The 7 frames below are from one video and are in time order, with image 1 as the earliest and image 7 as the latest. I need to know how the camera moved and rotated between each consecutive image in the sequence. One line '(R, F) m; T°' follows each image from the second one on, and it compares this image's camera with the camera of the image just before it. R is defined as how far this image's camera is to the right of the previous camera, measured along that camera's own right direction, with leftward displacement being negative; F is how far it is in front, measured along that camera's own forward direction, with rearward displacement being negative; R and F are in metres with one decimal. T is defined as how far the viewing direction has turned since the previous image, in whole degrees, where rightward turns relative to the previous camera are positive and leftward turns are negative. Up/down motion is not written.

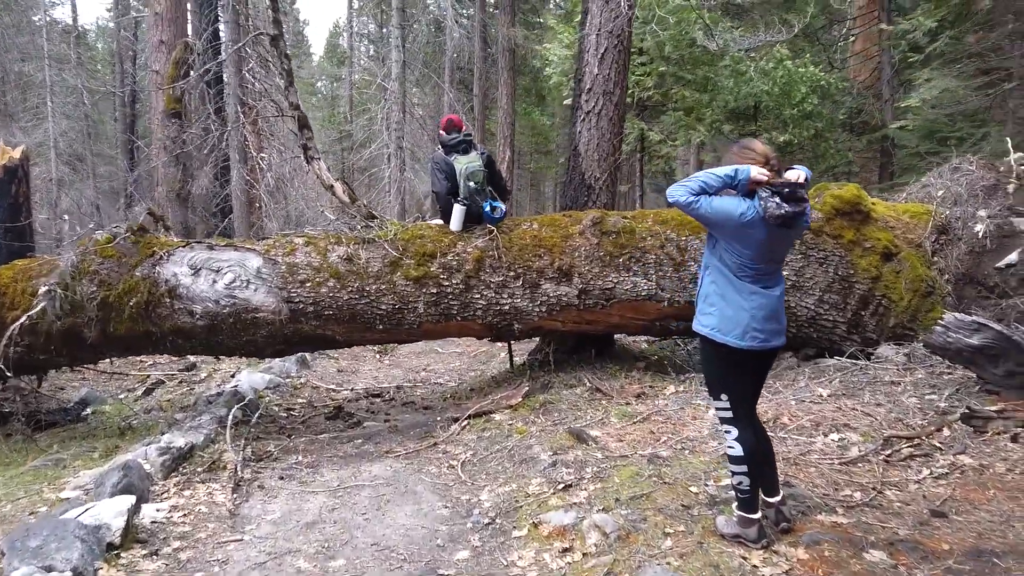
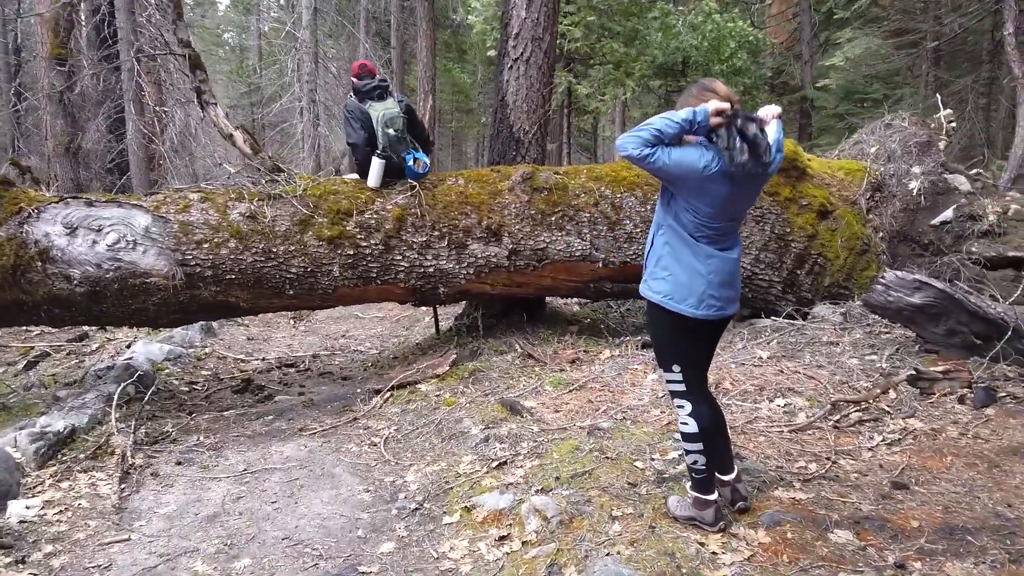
(0.0, +0.4) m; +6°
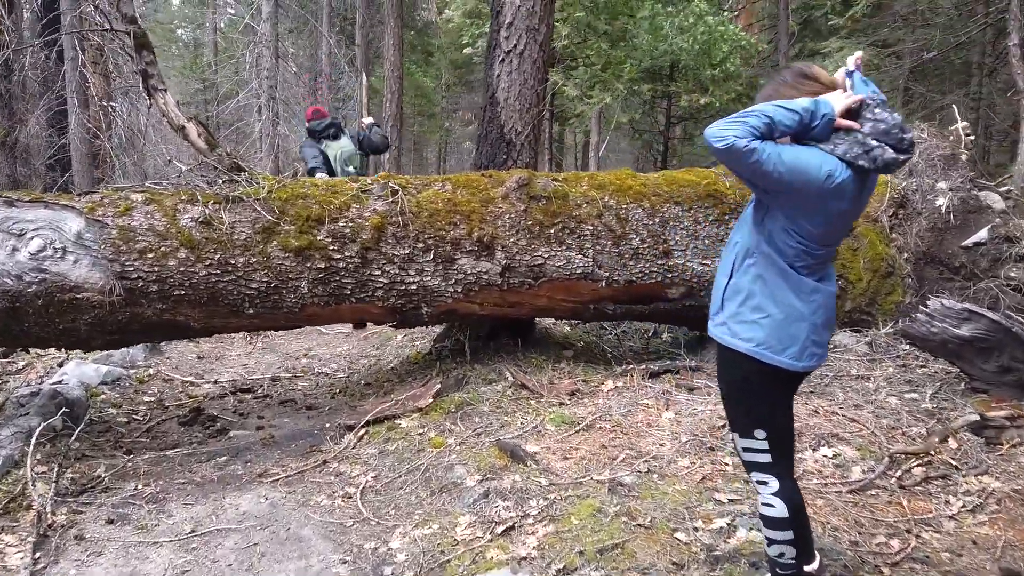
(-0.2, +0.6) m; +3°
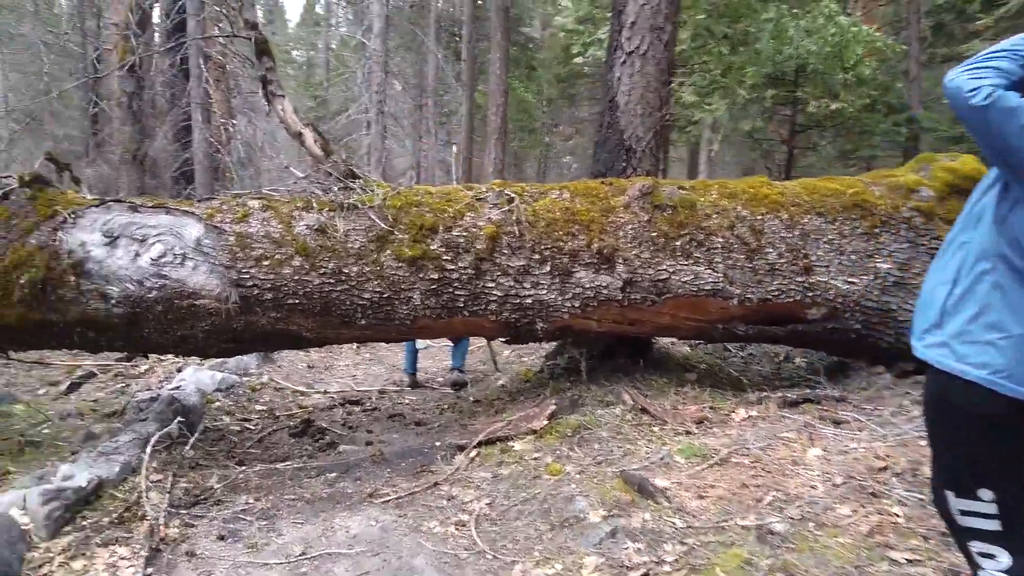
(-0.2, +0.3) m; -7°
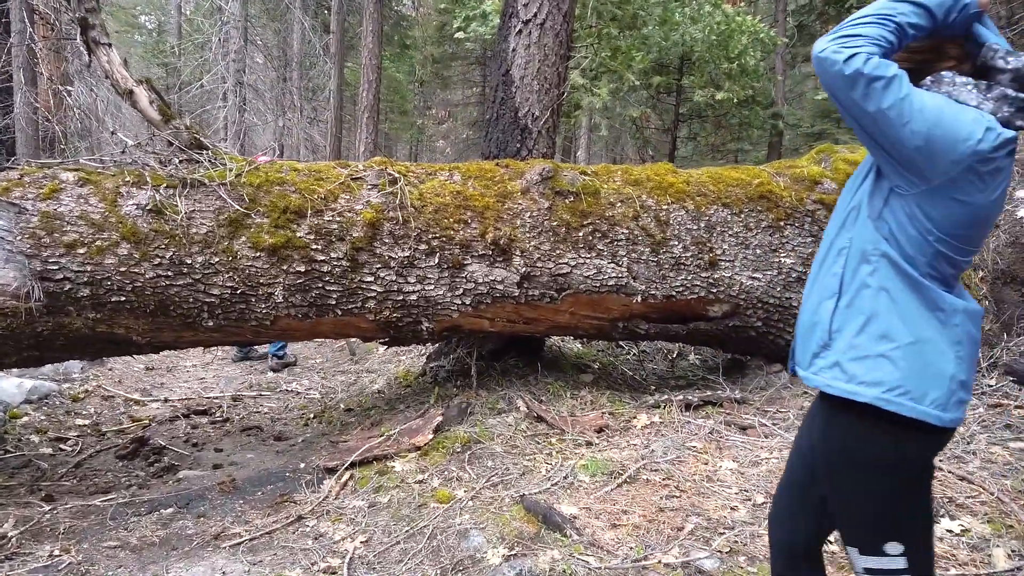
(-0.1, +0.5) m; +10°
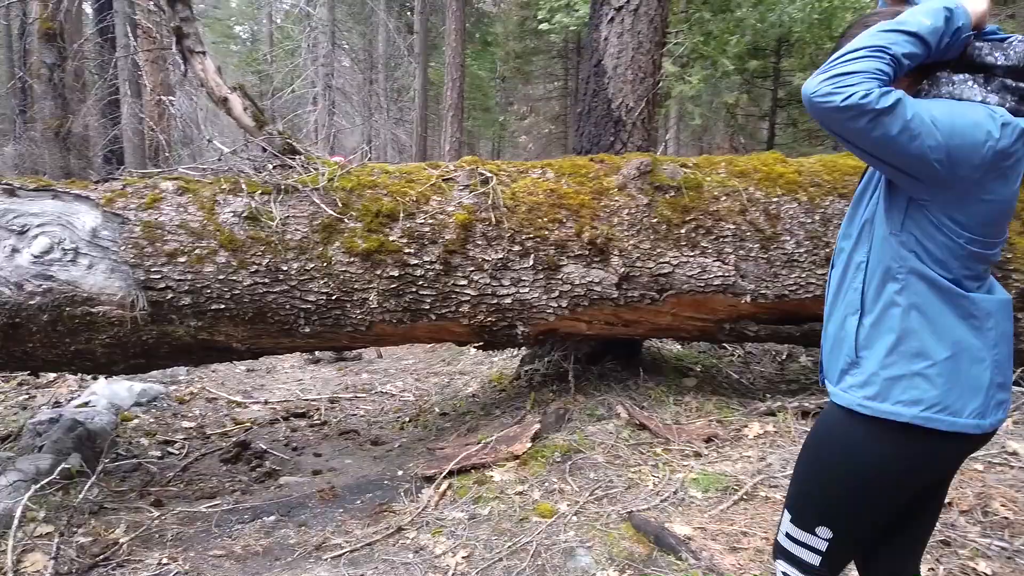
(-0.1, +0.2) m; -6°
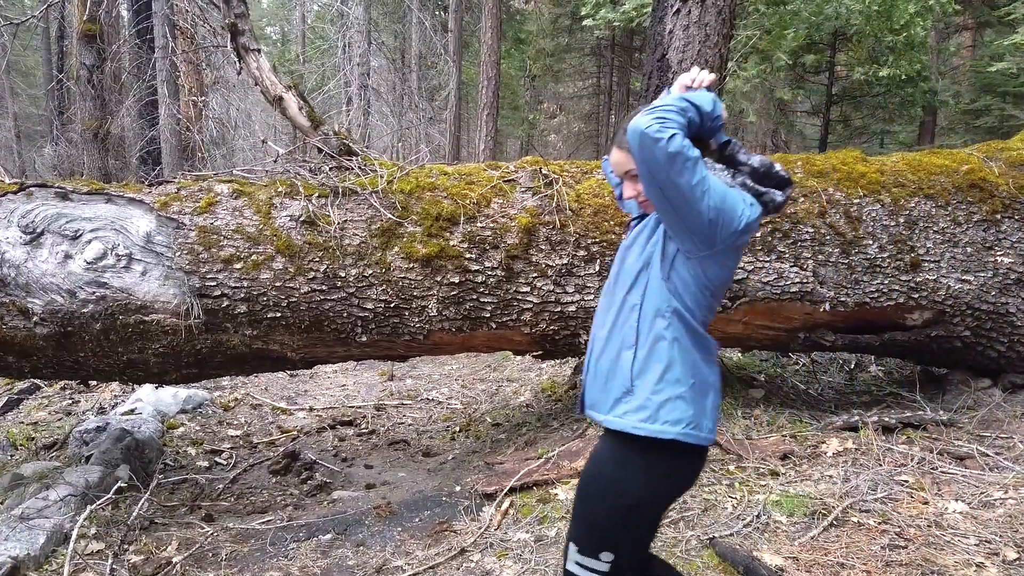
(-0.2, +0.2) m; -2°
